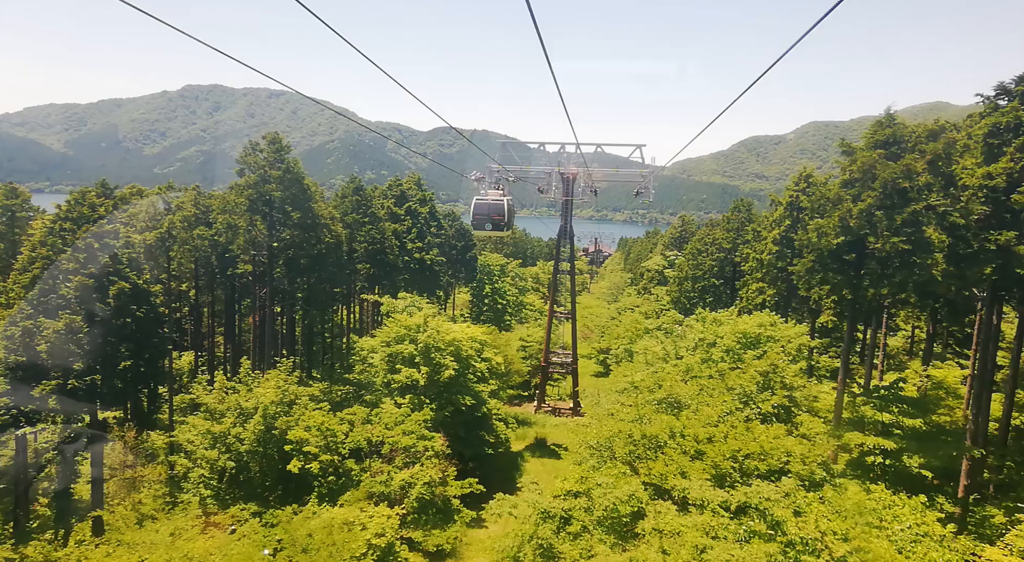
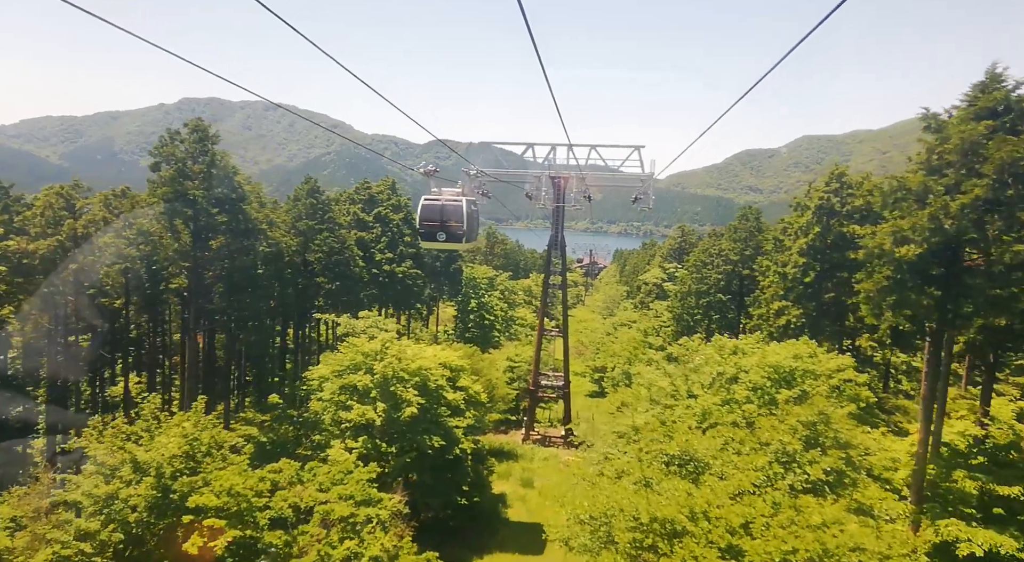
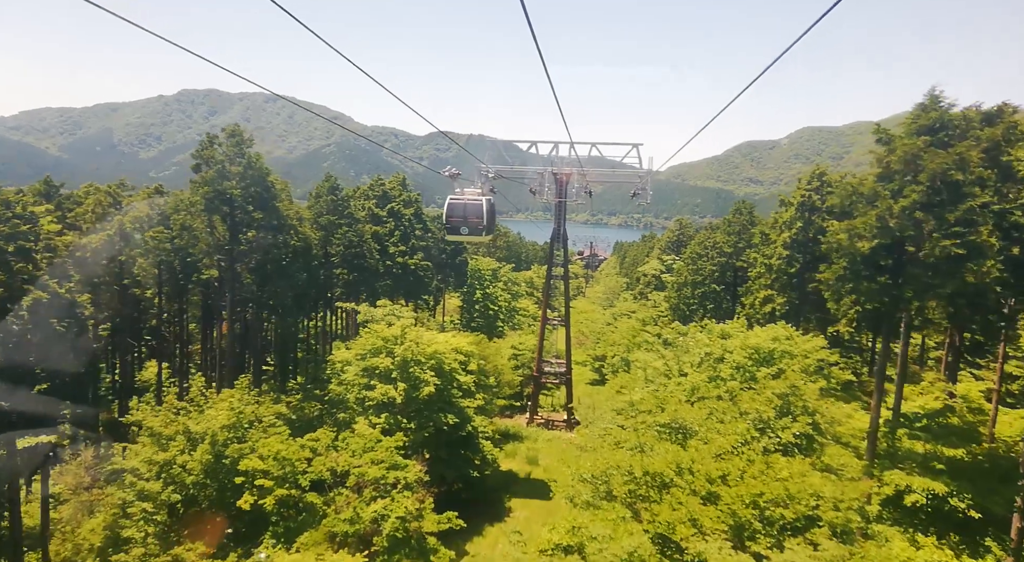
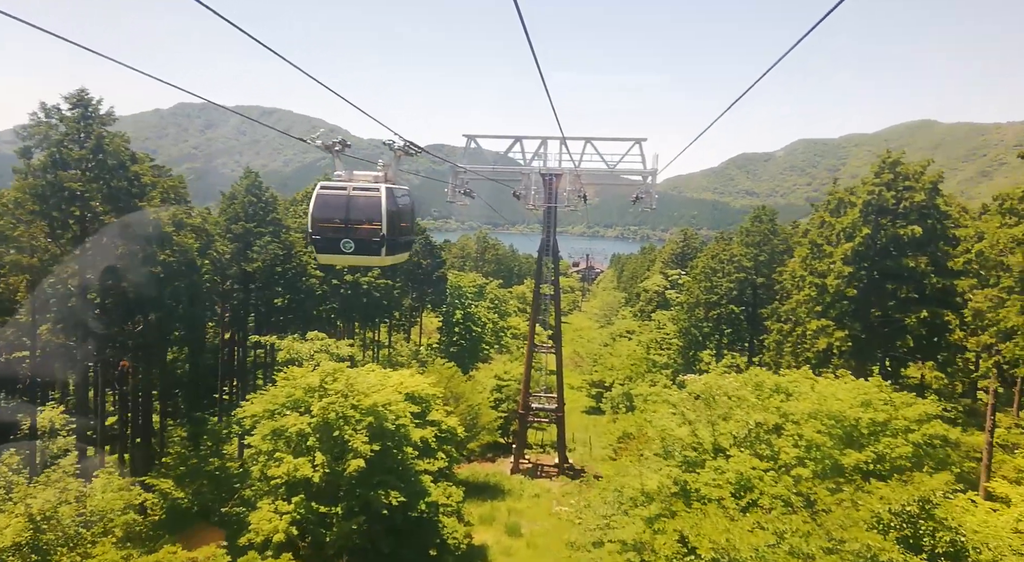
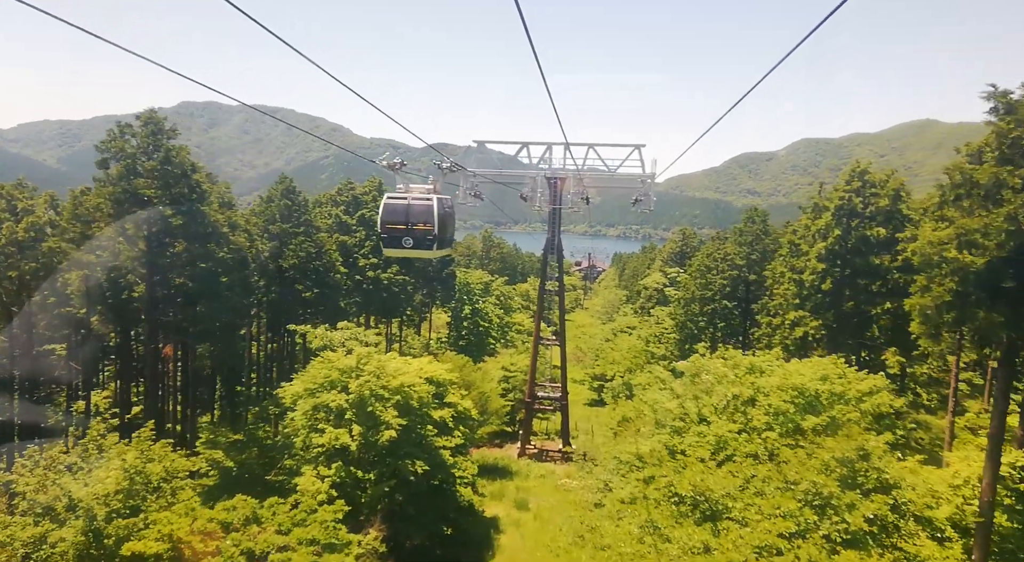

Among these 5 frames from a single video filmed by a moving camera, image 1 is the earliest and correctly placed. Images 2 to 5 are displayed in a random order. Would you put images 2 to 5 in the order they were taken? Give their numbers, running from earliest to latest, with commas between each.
3, 2, 5, 4
